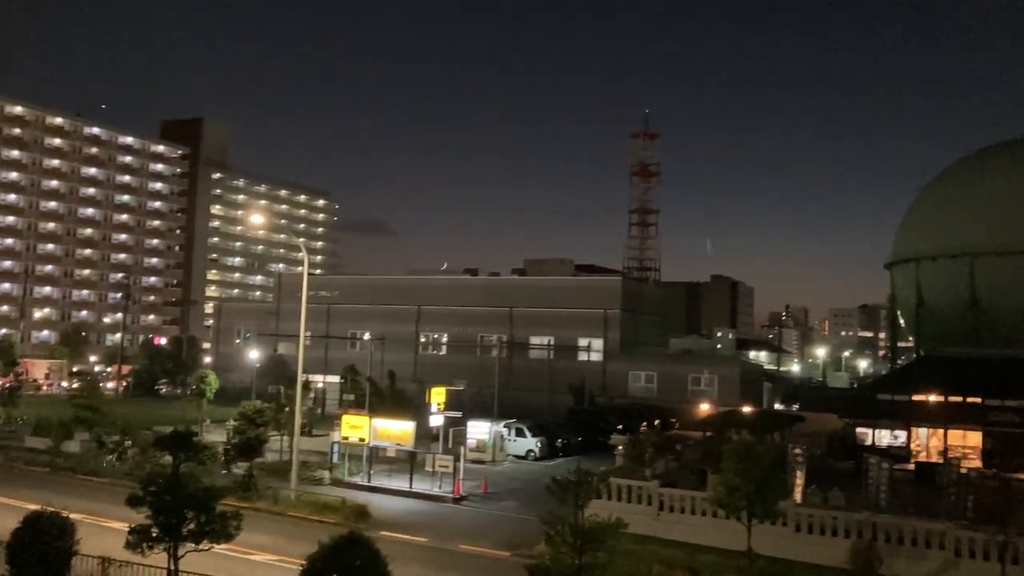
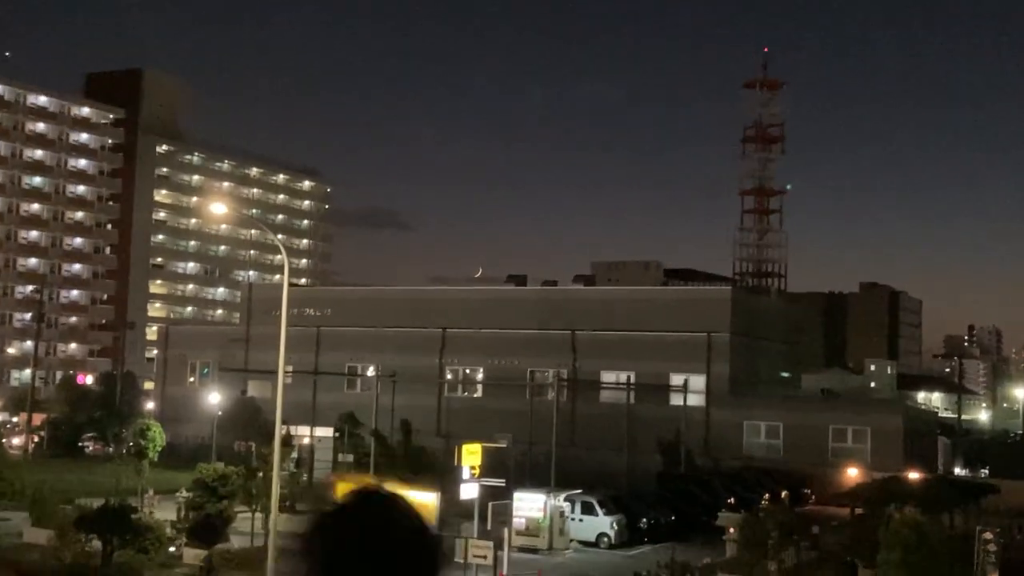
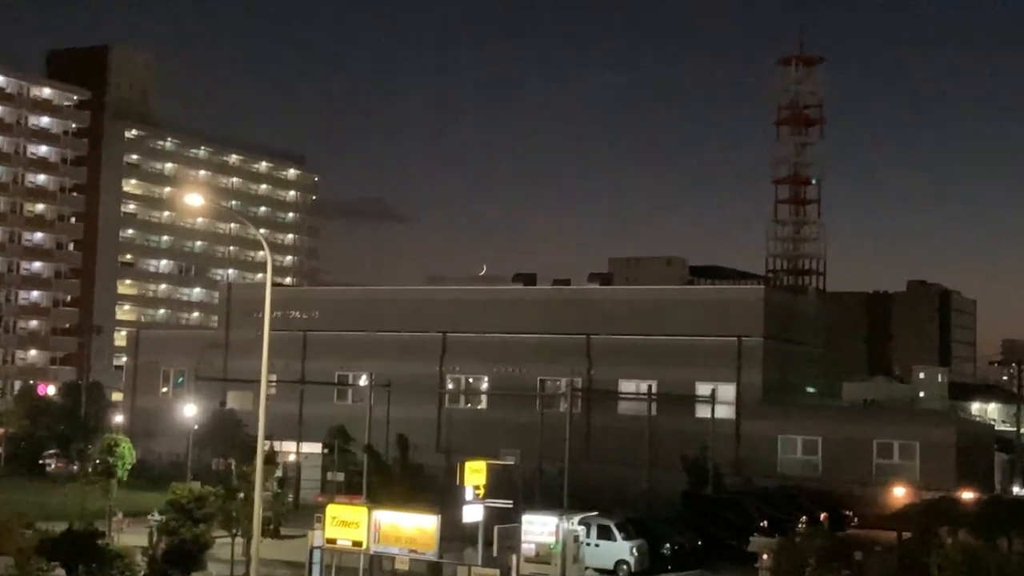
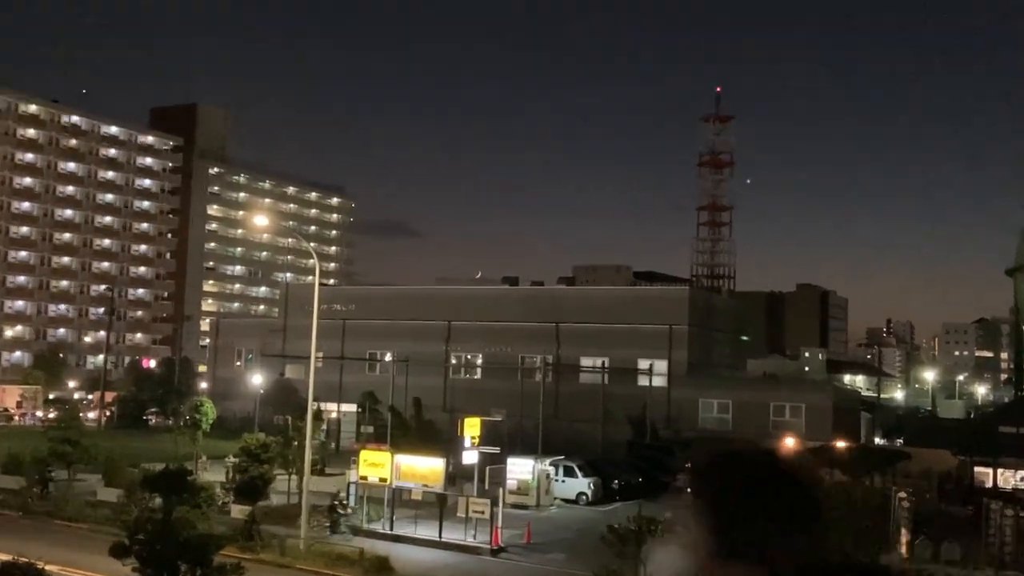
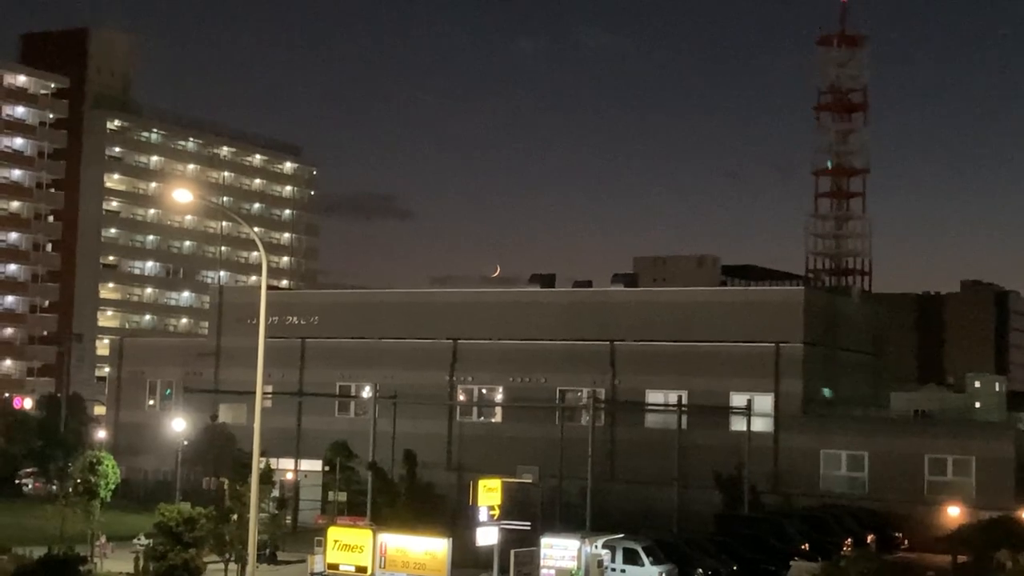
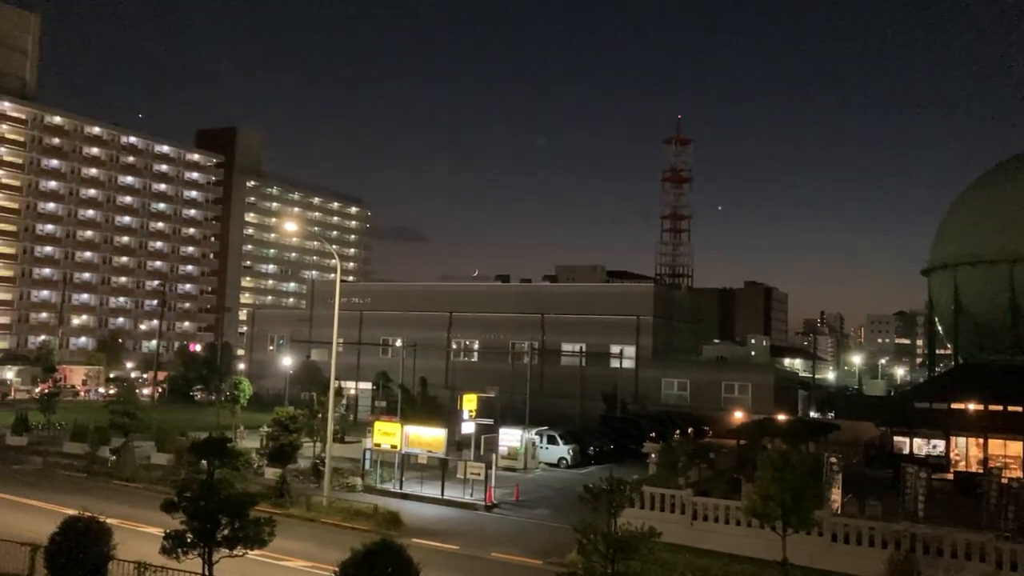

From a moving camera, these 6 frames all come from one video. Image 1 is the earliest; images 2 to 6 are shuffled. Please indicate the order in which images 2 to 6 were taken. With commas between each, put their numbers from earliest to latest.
6, 4, 2, 3, 5
